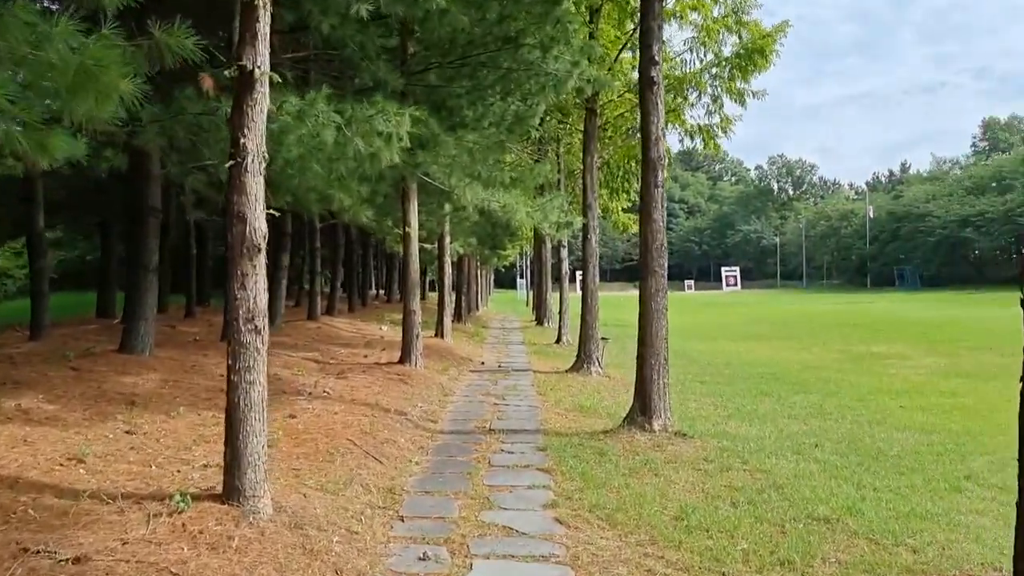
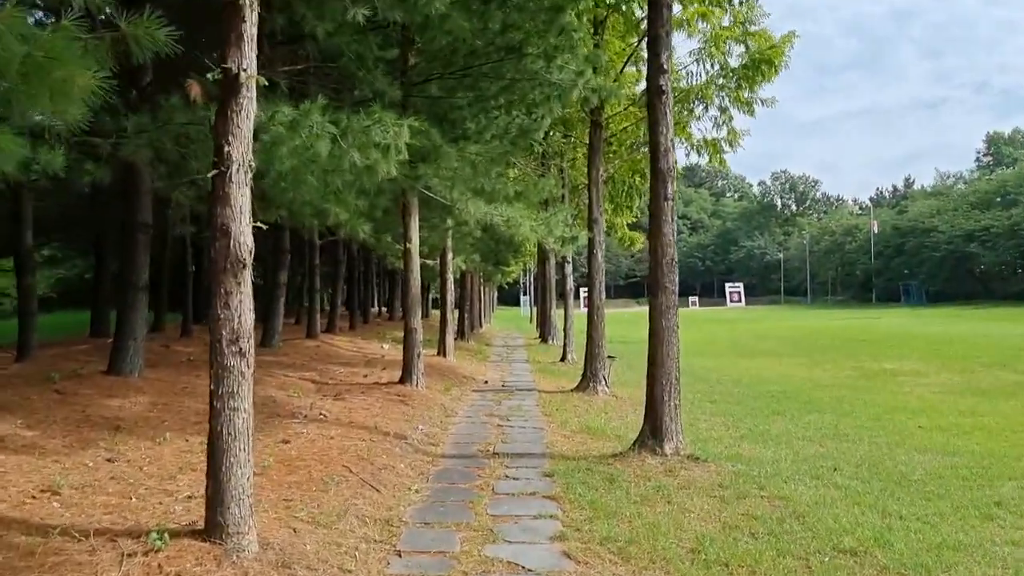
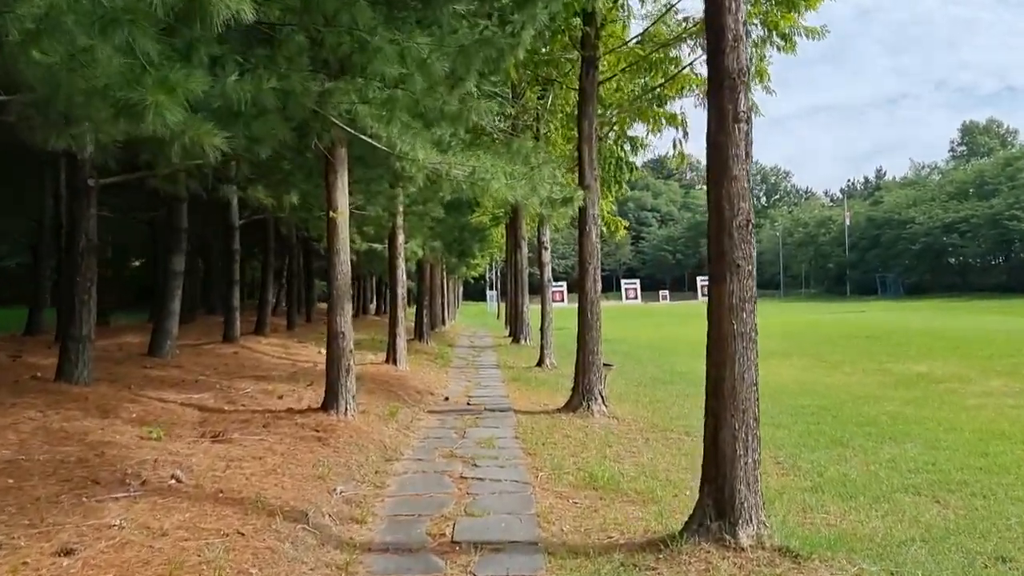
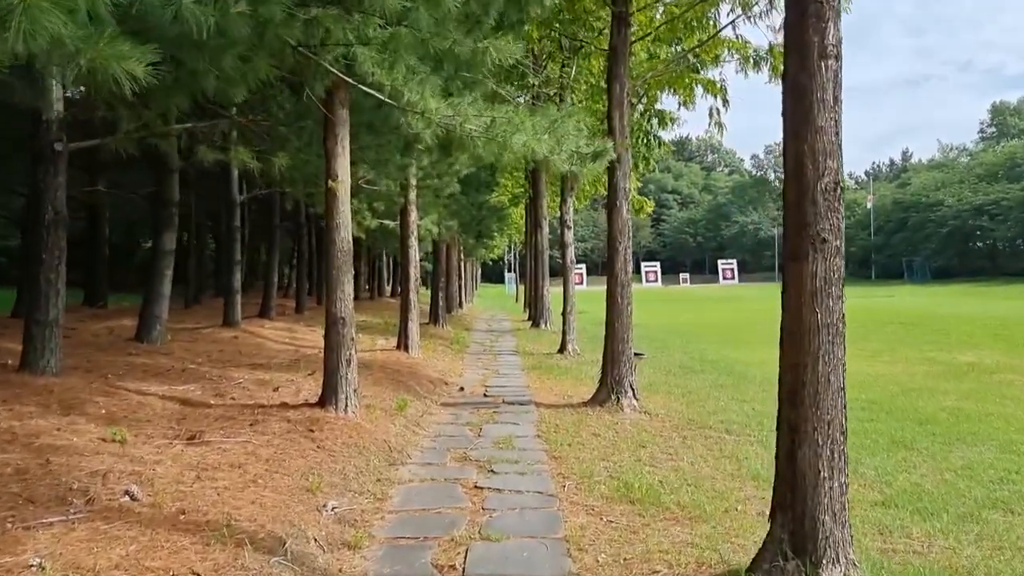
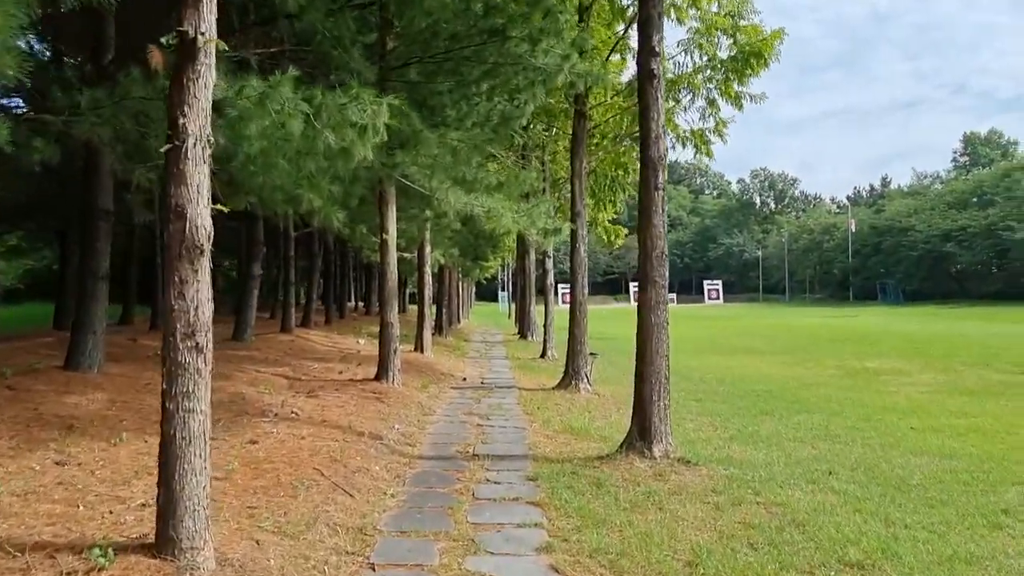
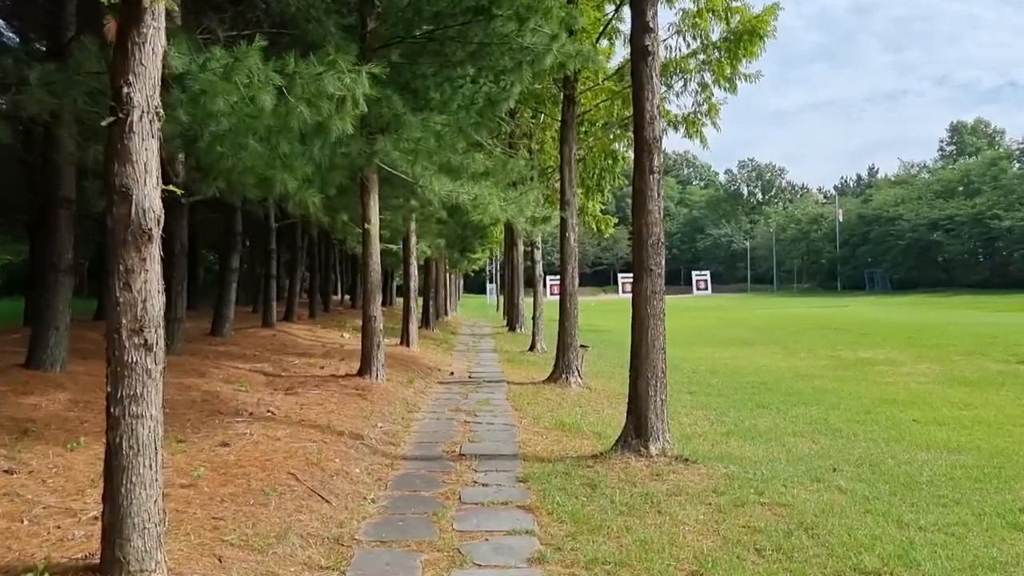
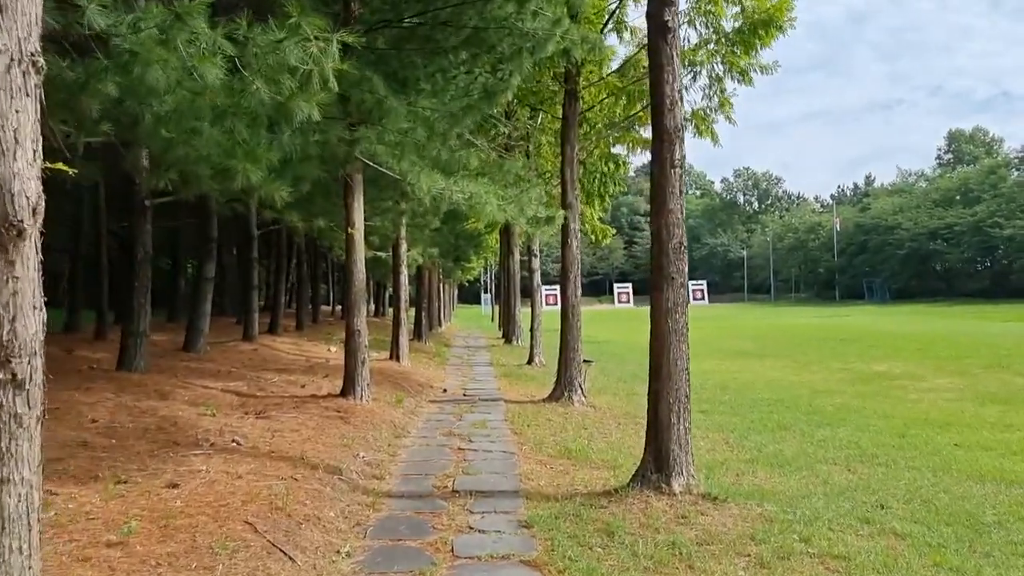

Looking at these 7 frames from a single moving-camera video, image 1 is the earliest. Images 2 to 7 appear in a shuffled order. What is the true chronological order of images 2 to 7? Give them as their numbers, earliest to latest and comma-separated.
2, 5, 6, 7, 3, 4
